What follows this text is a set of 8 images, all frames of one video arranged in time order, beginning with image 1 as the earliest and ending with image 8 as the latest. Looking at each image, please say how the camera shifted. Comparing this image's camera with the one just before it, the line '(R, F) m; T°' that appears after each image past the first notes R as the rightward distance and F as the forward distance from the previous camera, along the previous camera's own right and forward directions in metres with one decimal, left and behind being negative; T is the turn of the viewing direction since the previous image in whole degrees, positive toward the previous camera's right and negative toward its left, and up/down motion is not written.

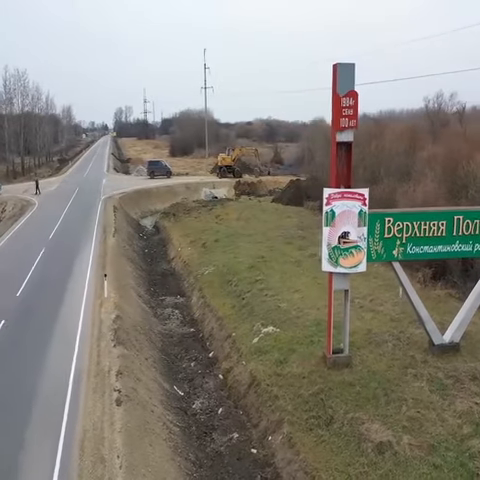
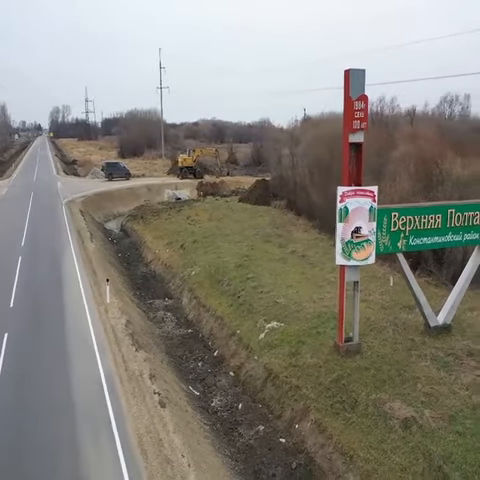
(-2.0, -0.2) m; +8°
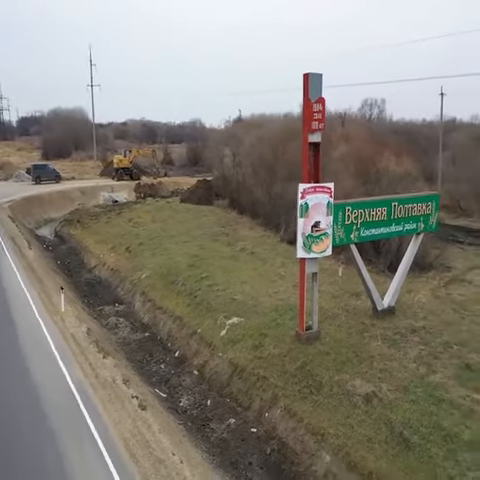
(-0.9, -0.2) m; +10°
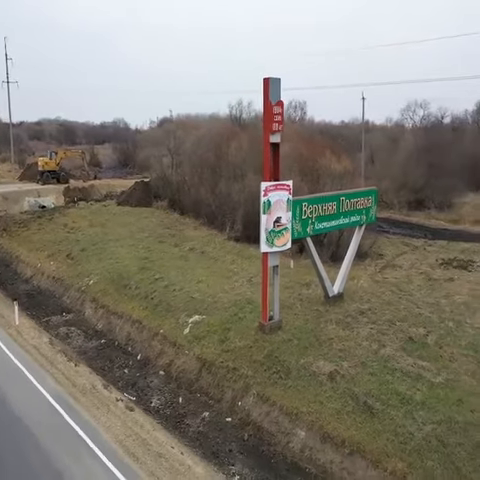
(-1.1, -0.4) m; +11°
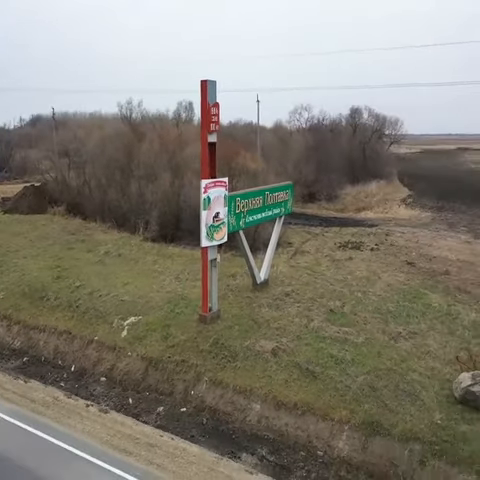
(-1.6, -0.5) m; +16°
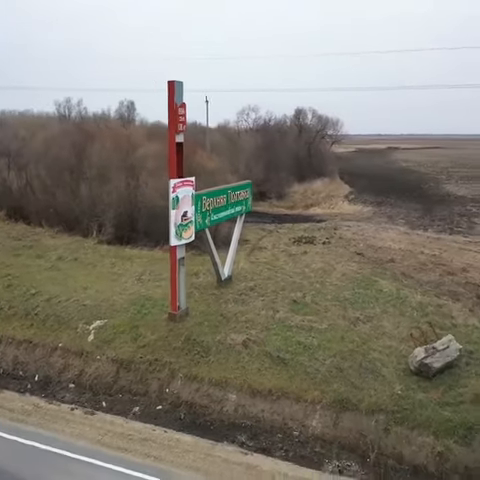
(-0.8, -0.4) m; +8°
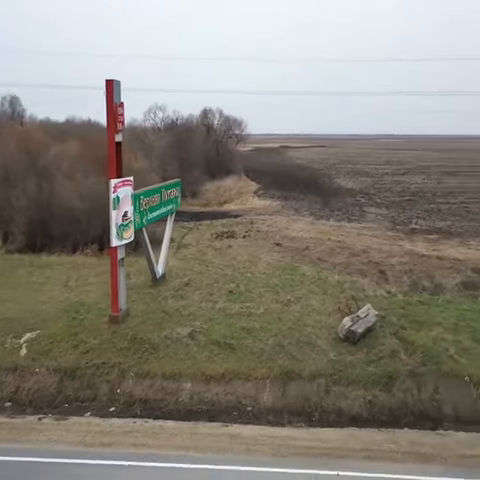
(-1.4, -0.6) m; +15°
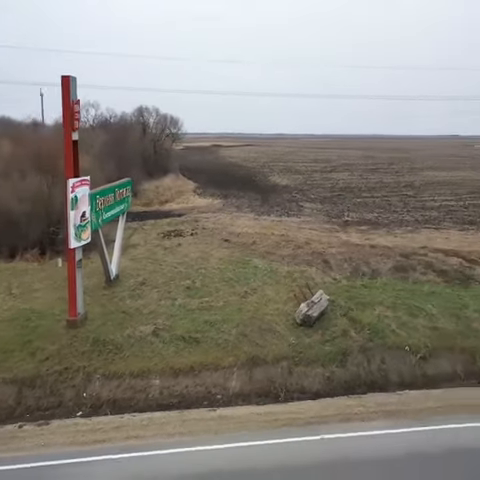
(-1.0, -0.4) m; +10°
